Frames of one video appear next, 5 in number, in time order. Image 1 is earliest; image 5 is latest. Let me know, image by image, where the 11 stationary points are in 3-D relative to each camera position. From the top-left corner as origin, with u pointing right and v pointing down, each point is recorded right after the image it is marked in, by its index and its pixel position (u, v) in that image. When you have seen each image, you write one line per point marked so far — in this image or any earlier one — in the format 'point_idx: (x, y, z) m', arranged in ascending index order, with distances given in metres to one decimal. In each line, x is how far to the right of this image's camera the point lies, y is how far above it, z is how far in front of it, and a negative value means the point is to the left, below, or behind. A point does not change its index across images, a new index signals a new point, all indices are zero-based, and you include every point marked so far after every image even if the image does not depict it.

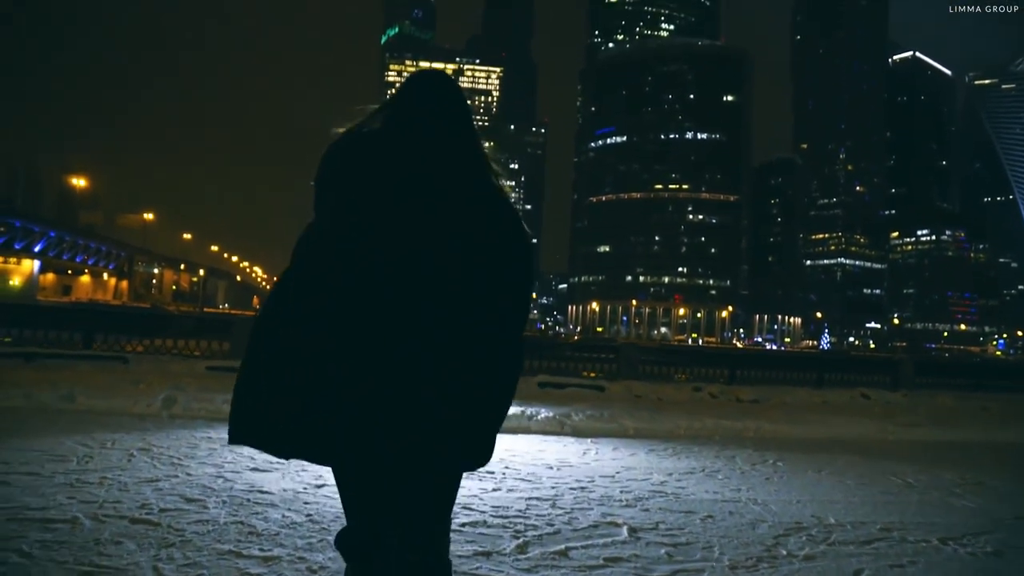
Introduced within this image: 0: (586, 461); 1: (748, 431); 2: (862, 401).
0: (+0.6, -1.5, +7.2) m
1: (+2.8, -1.7, +10.1) m
2: (+6.9, -2.2, +16.8) m
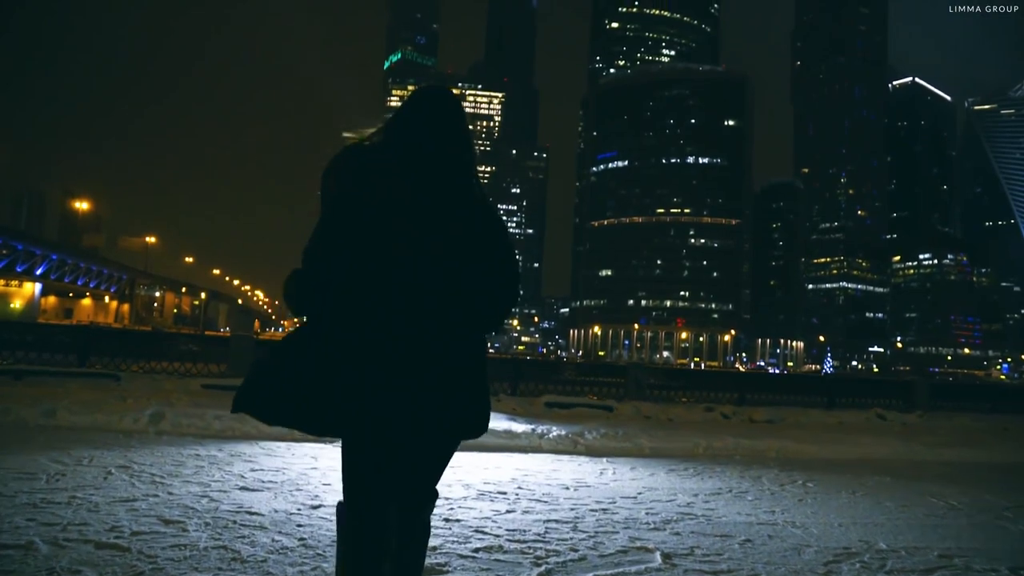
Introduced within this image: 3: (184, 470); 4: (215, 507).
0: (+0.7, -1.5, +6.7) m
1: (+2.9, -1.8, +9.6) m
2: (+7.0, -2.6, +16.3) m
3: (-2.1, -1.2, +5.4) m
4: (-1.6, -1.2, +4.5) m
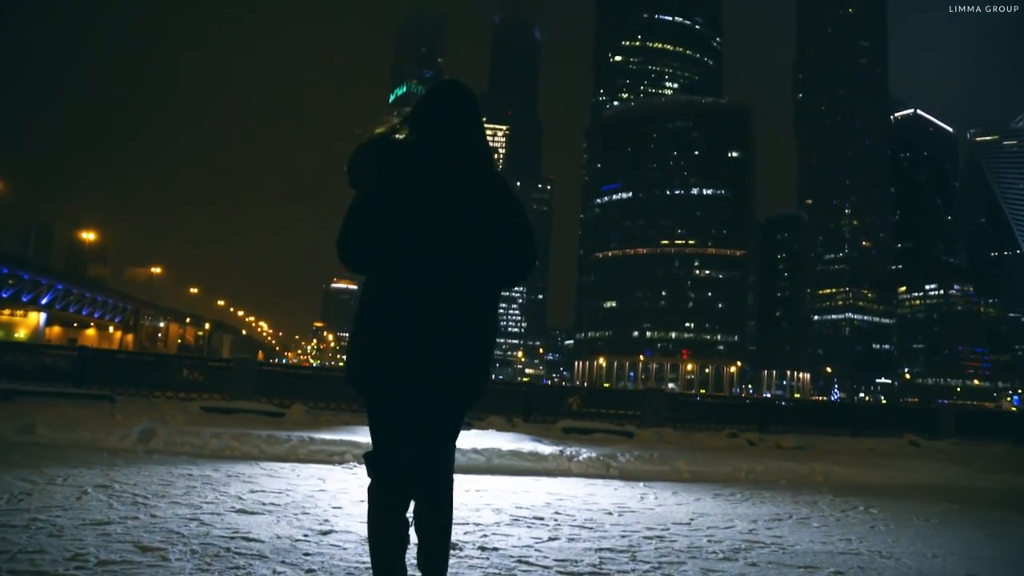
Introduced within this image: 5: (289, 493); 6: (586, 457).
0: (+0.9, -1.5, +5.9) m
1: (+3.2, -1.9, +8.8) m
2: (+7.3, -2.9, +15.5) m
3: (-1.9, -1.1, +4.7) m
4: (-1.4, -1.1, +3.8) m
5: (-1.4, -1.3, +5.3) m
6: (+0.7, -1.6, +8.0) m
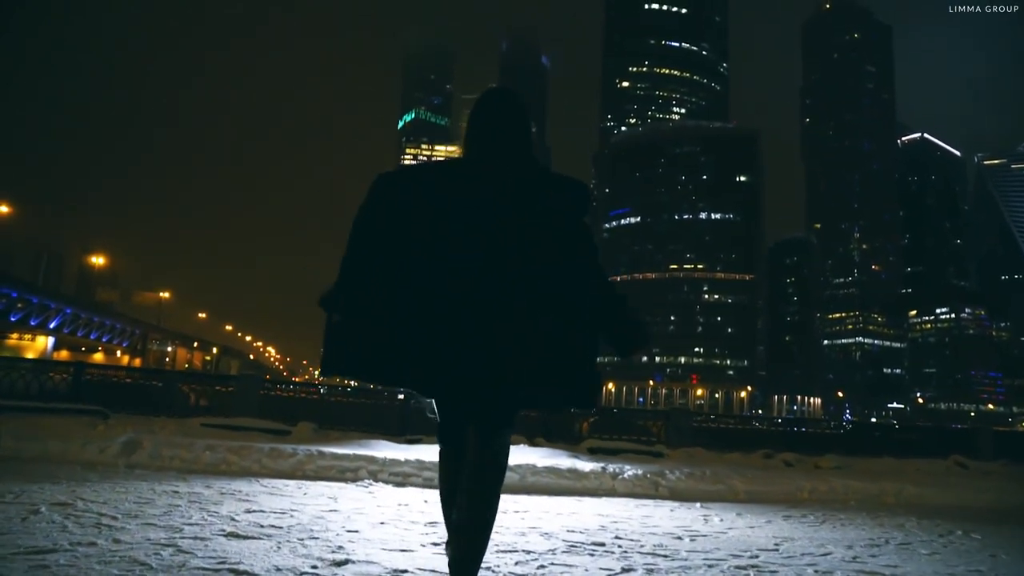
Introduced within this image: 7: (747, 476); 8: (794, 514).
0: (+1.2, -1.4, +5.0) m
1: (+3.5, -1.9, +7.9) m
2: (+7.6, -3.1, +14.4) m
3: (-1.6, -1.0, +3.8) m
4: (-1.1, -0.9, +2.9) m
5: (-1.1, -1.2, +4.4) m
6: (+1.0, -1.6, +7.1) m
7: (+2.2, -1.8, +8.3) m
8: (+2.0, -1.6, +6.1) m
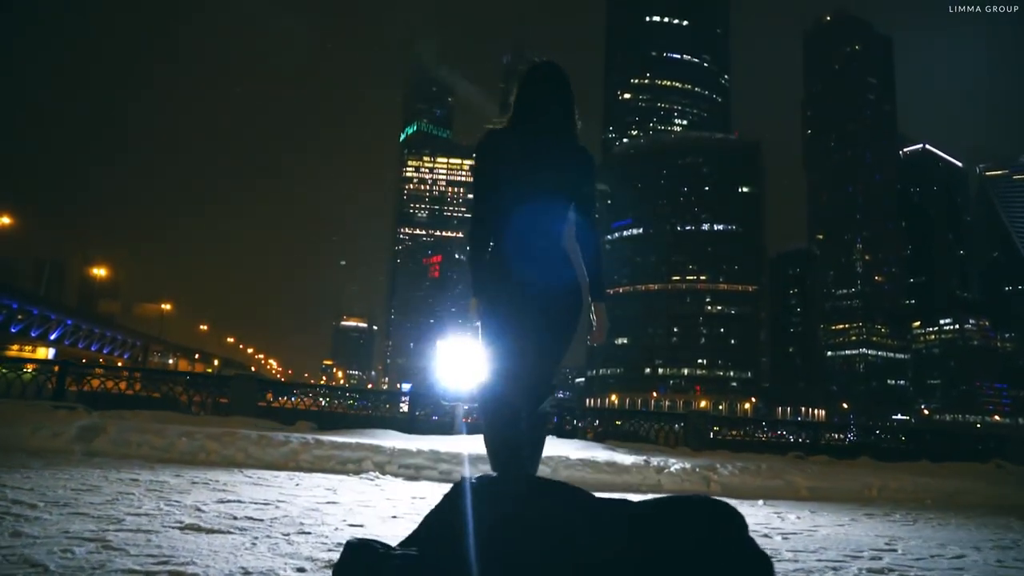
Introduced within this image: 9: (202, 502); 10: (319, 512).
0: (+1.4, -1.2, +4.1) m
1: (+3.7, -1.7, +6.9) m
2: (+7.9, -2.9, +13.5) m
3: (-1.4, -0.7, +2.9) m
4: (-0.9, -0.6, +2.0) m
5: (-0.9, -0.9, +3.5) m
6: (+1.2, -1.3, +6.2) m
7: (+2.4, -1.6, +7.4) m
8: (+2.2, -1.4, +5.2) m
9: (-1.2, -0.8, +3.2) m
10: (-0.8, -0.9, +3.5) m
